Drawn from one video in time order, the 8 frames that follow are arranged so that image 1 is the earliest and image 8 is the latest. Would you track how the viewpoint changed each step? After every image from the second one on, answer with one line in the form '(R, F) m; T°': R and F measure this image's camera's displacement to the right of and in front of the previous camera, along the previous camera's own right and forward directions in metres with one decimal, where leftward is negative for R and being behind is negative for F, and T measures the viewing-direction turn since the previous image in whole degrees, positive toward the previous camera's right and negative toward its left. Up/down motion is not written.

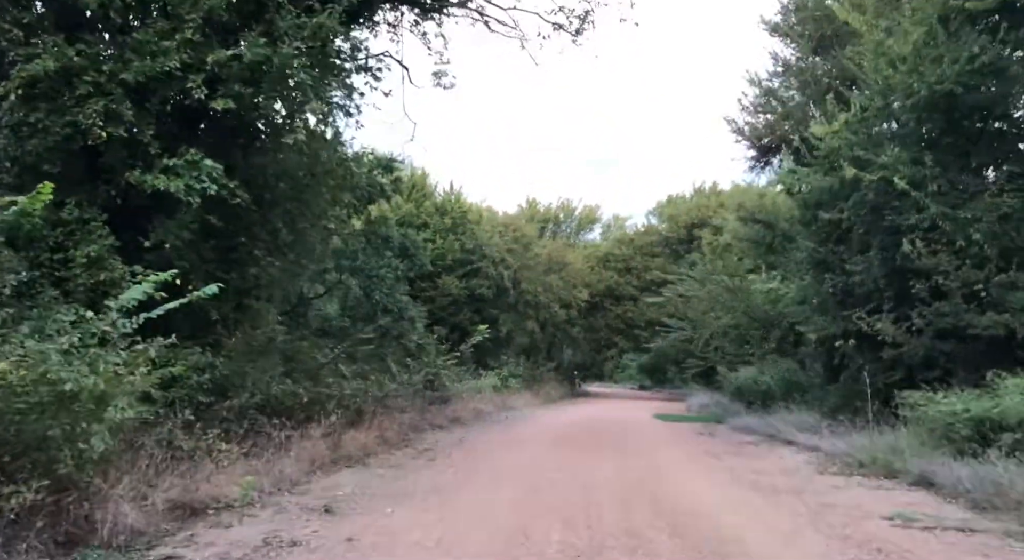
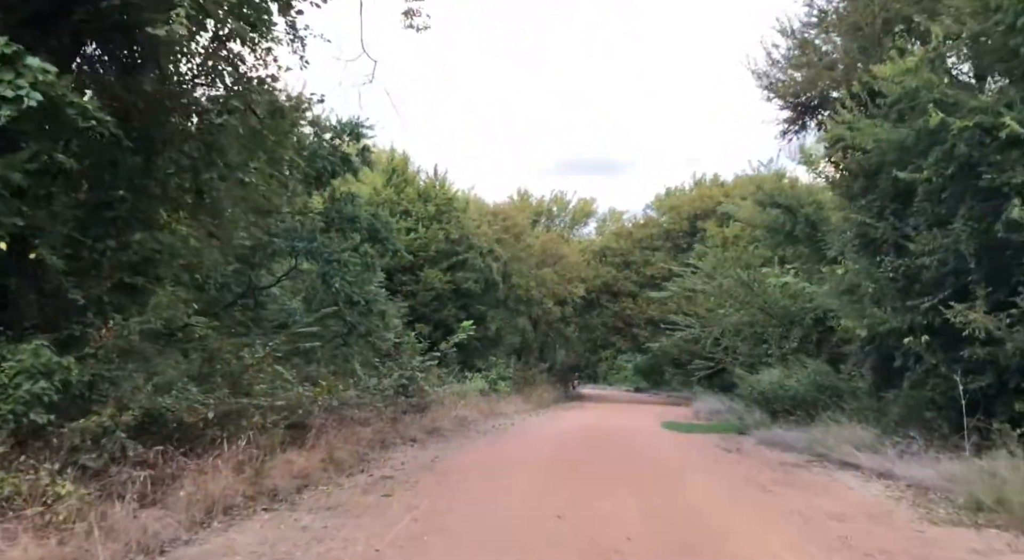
(+0.1, +3.2) m; +1°
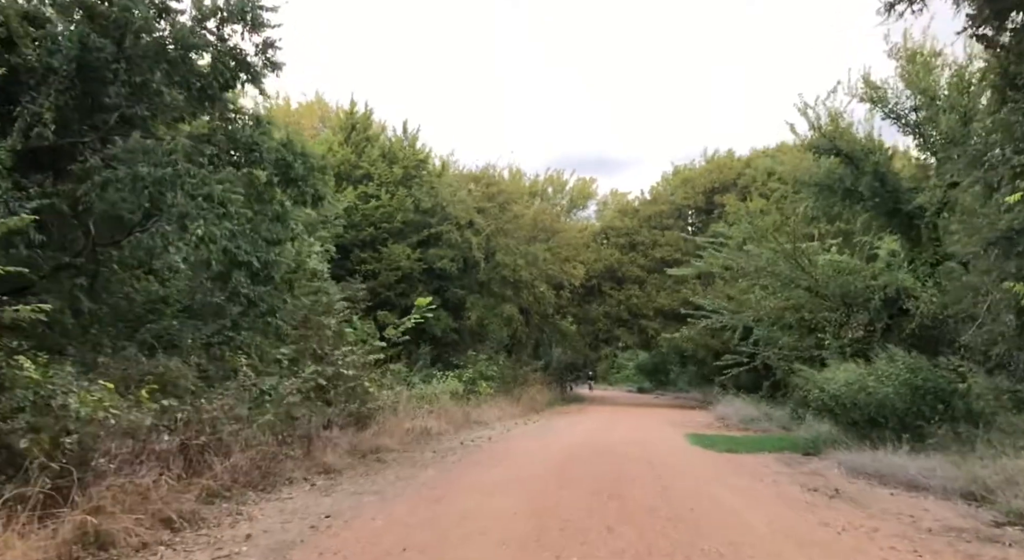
(+0.5, +5.9) m; 0°
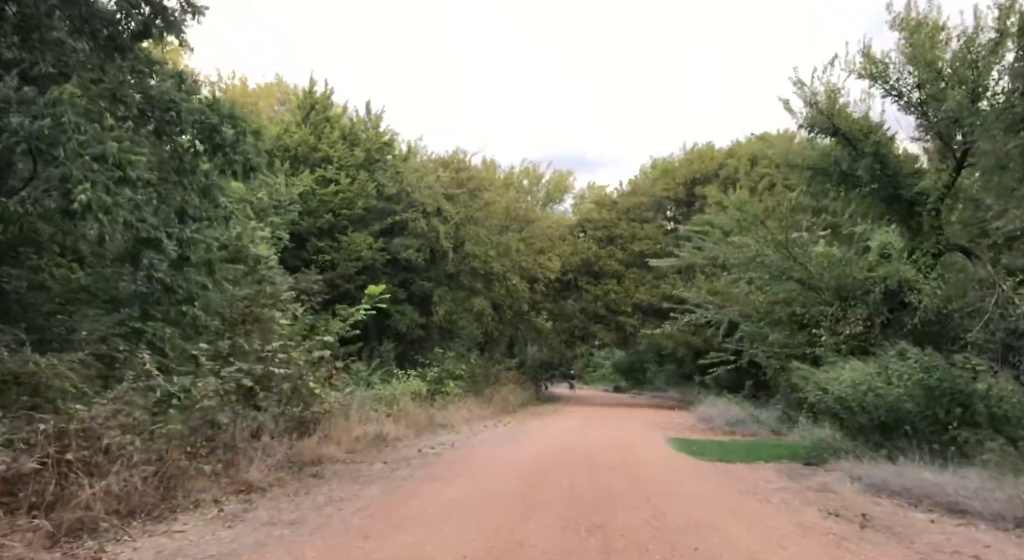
(+0.2, +1.8) m; +2°
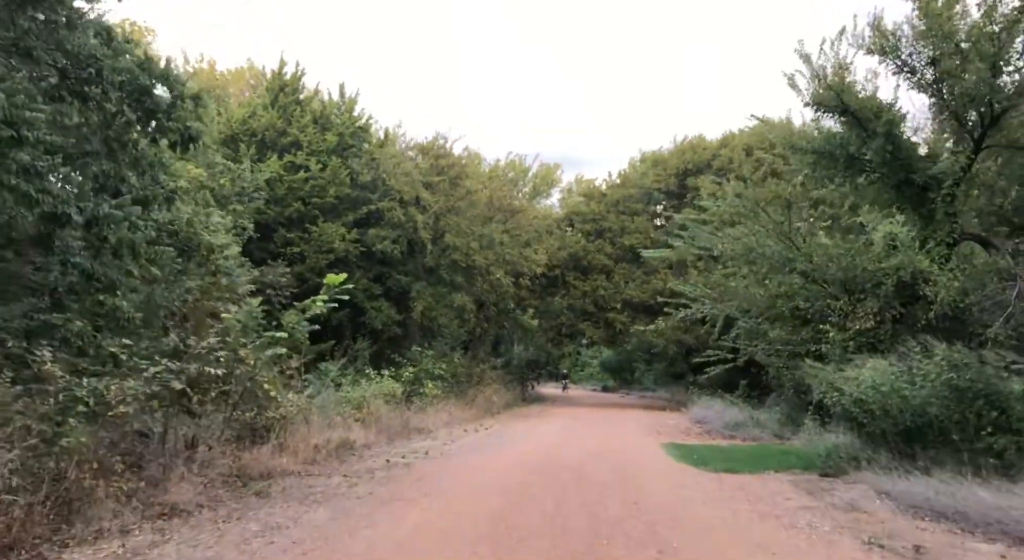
(+0.1, +1.5) m; +1°
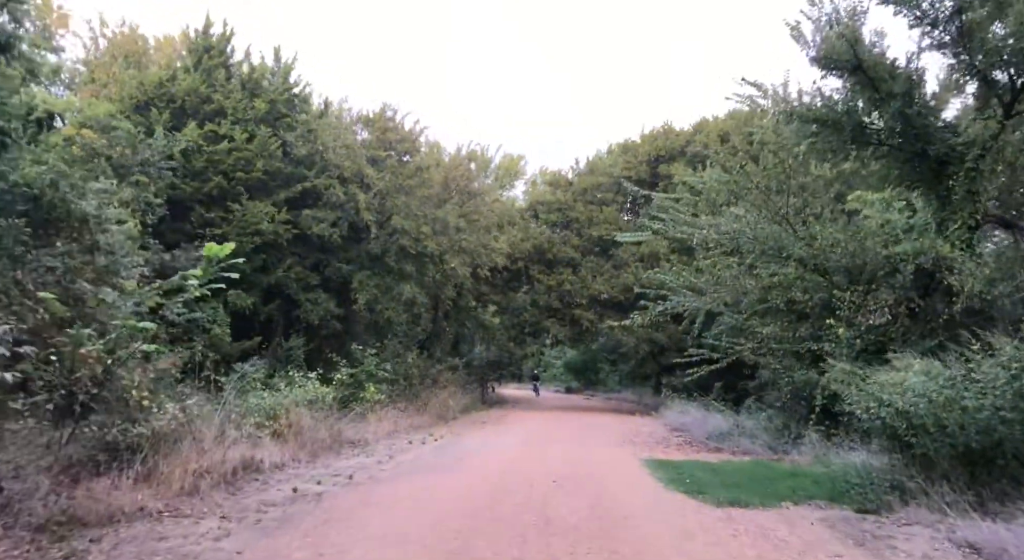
(+0.2, +2.8) m; +3°
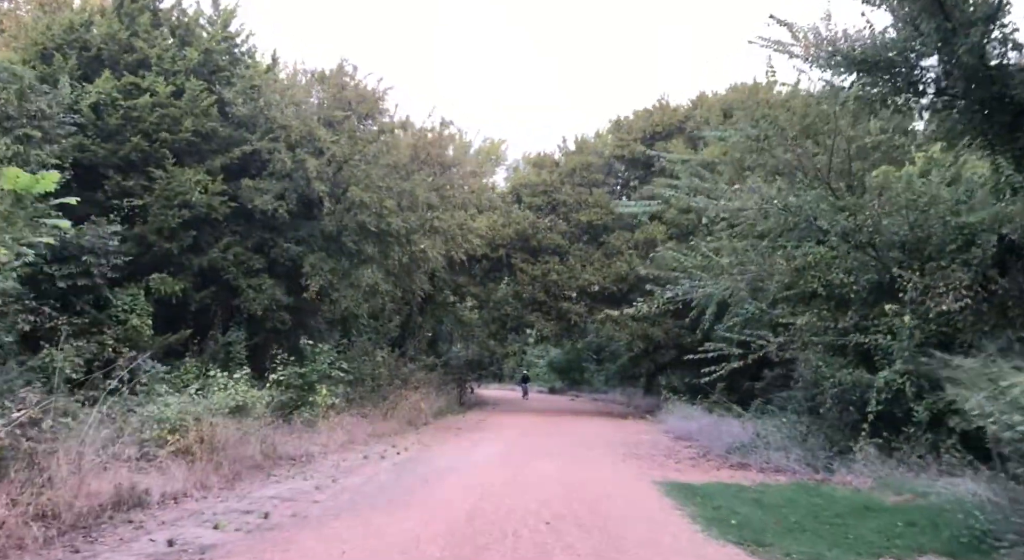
(0.0, +3.1) m; +1°
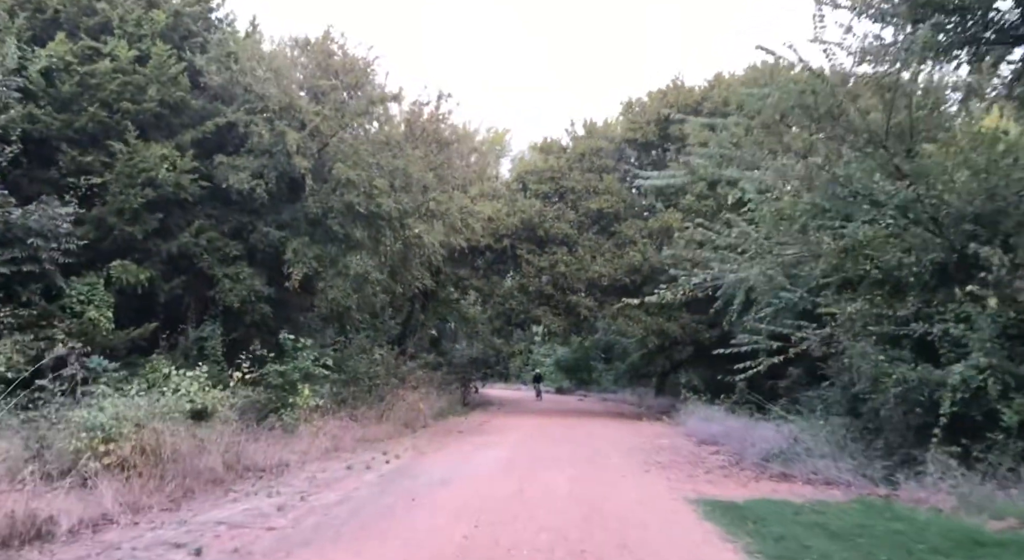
(0.0, +1.8) m; 0°
